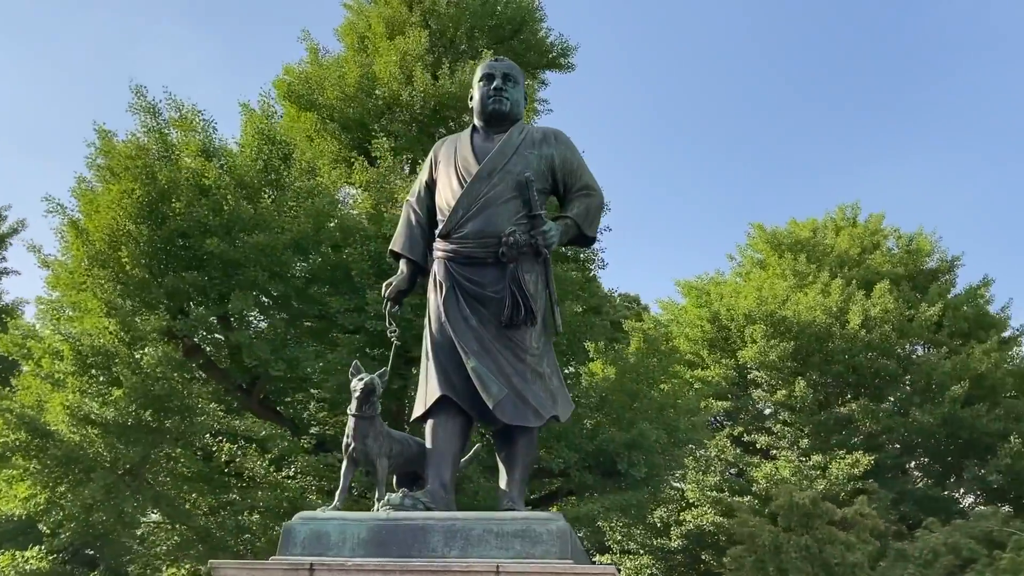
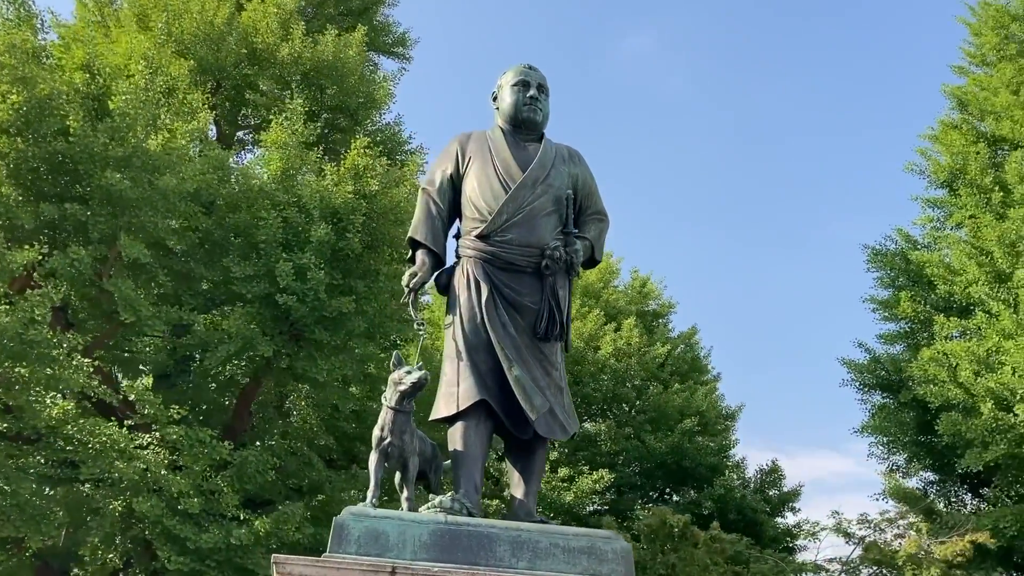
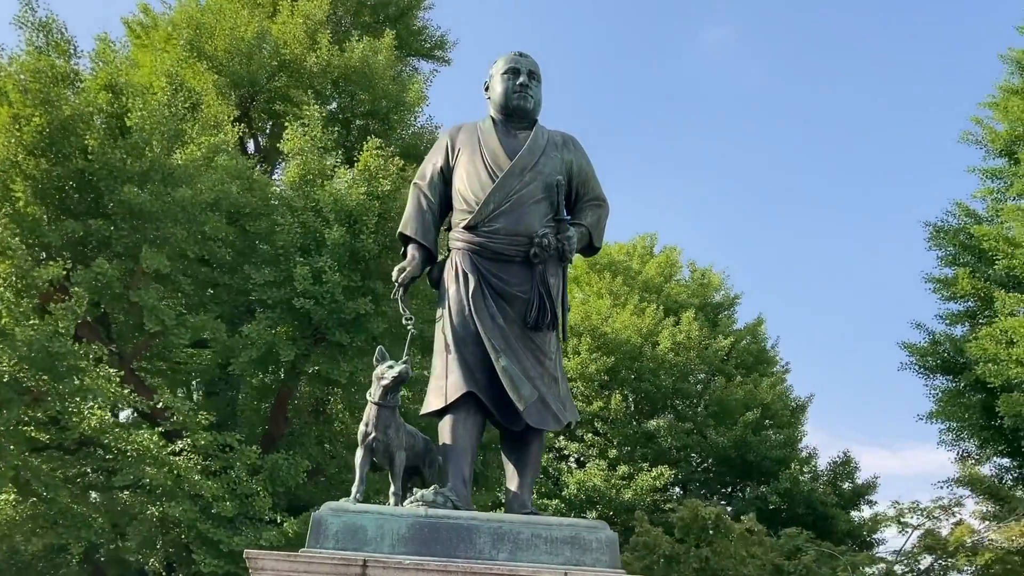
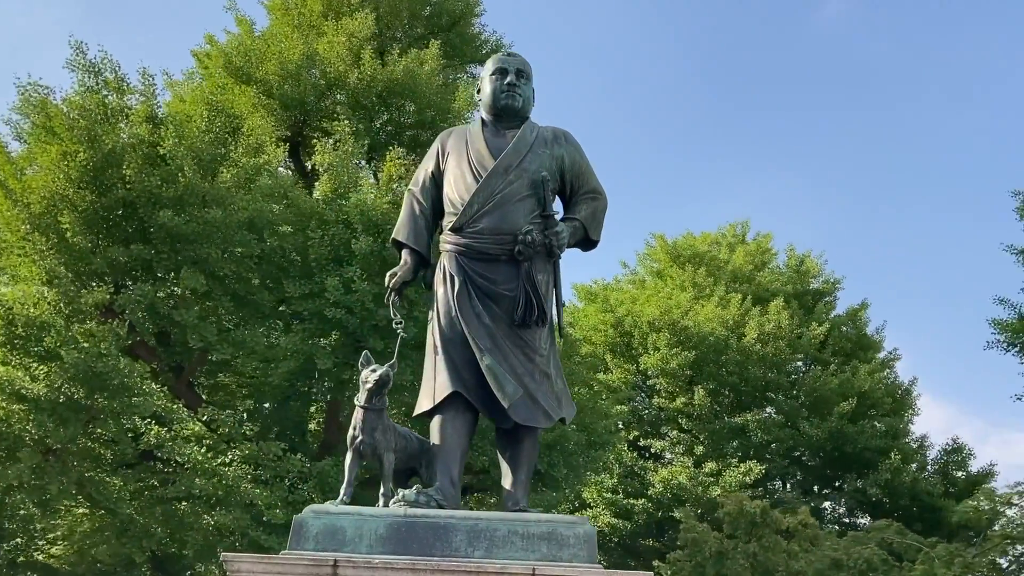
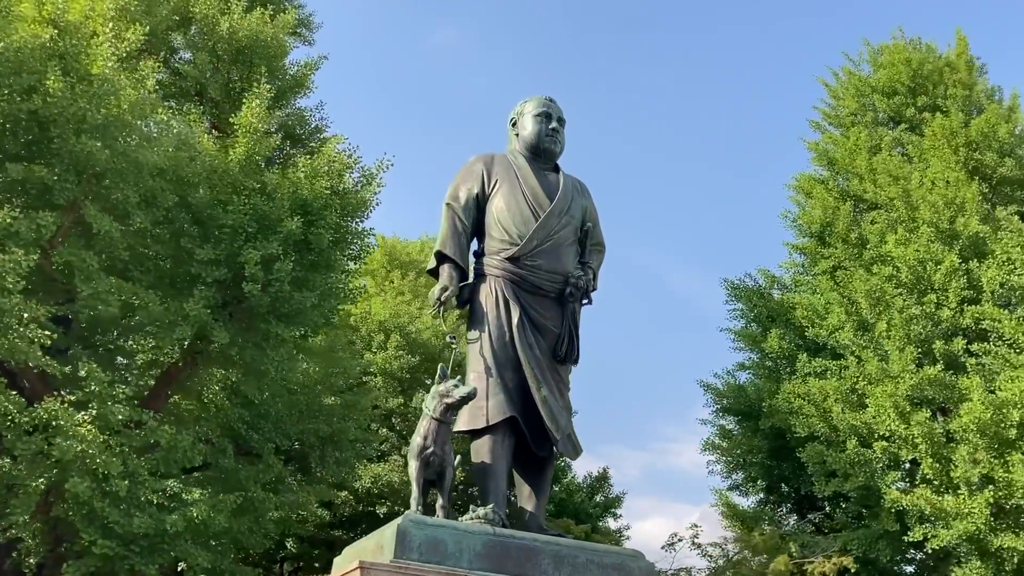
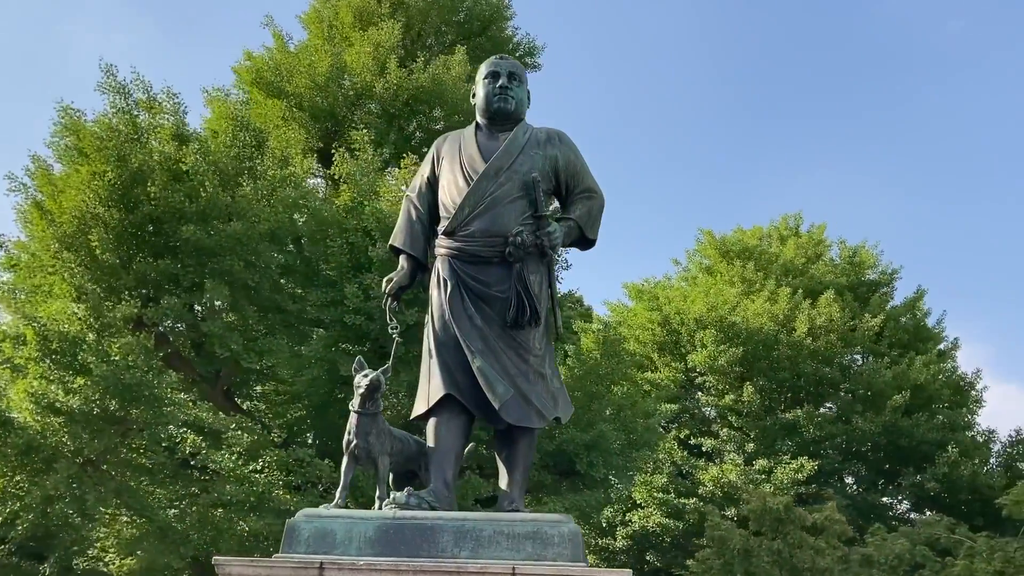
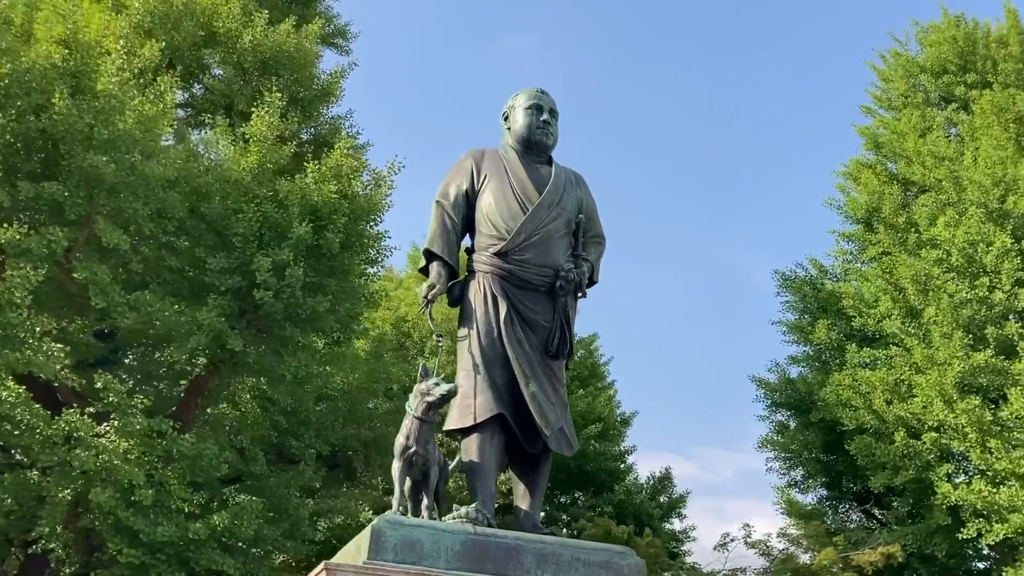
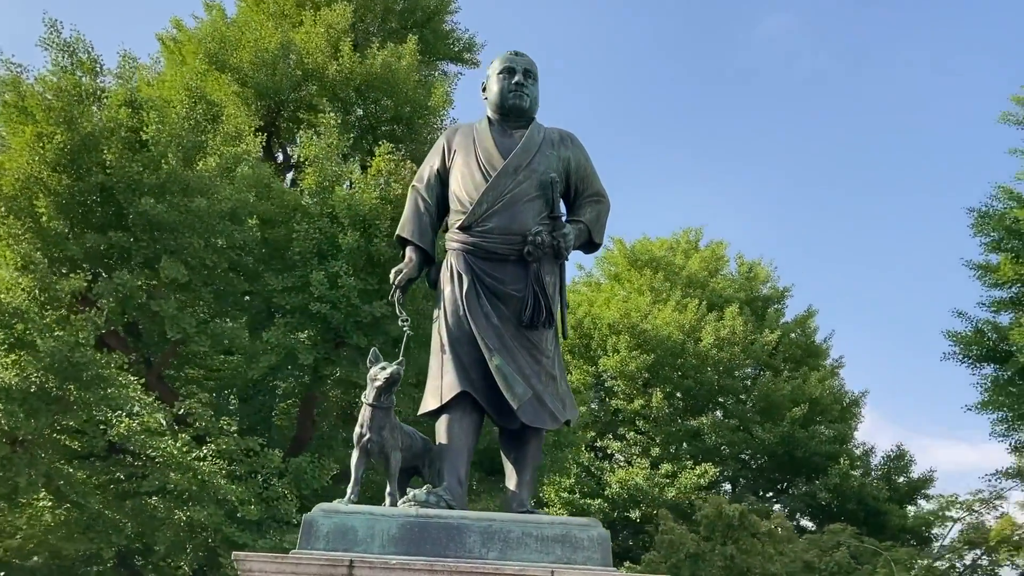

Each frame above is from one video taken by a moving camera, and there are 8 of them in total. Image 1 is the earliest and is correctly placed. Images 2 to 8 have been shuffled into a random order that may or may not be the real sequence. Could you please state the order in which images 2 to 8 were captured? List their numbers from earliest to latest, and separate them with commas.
6, 4, 8, 3, 2, 7, 5
